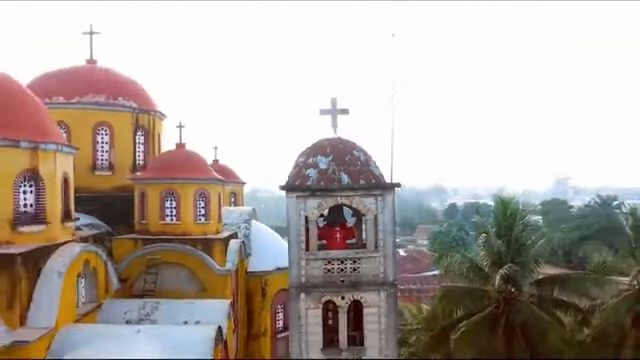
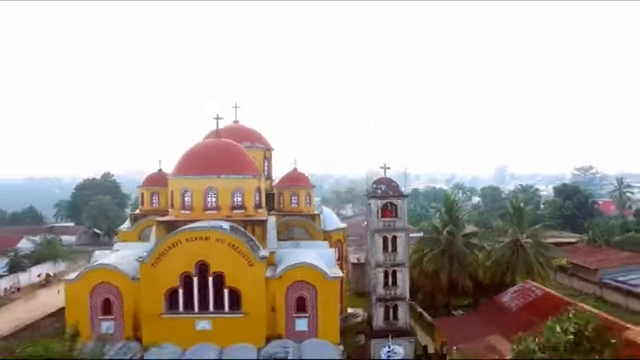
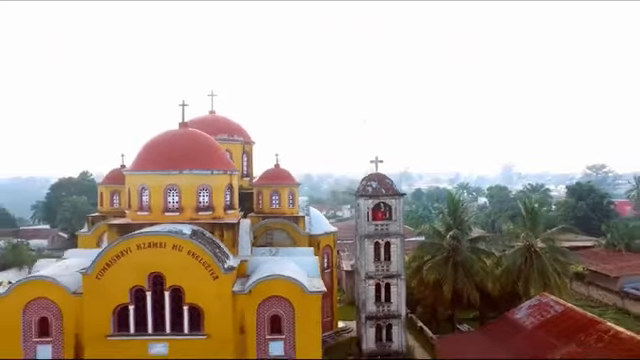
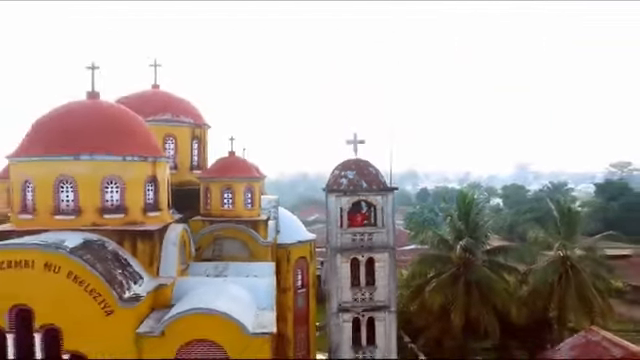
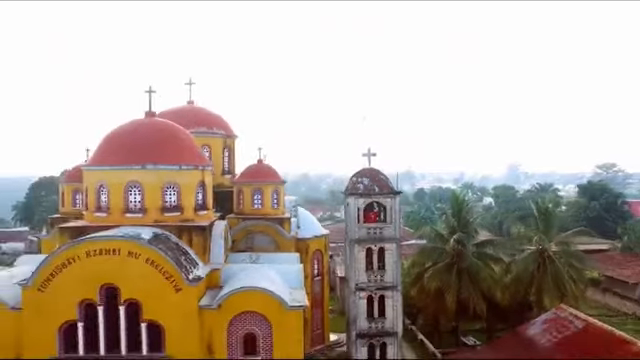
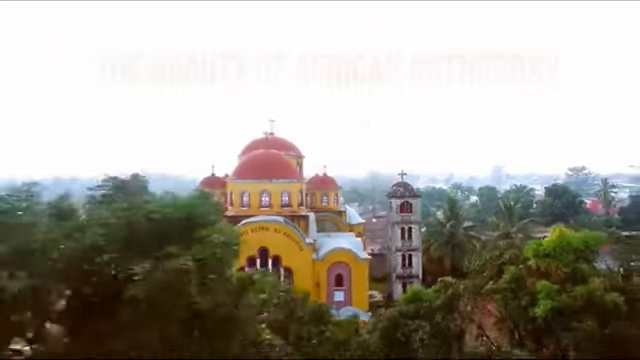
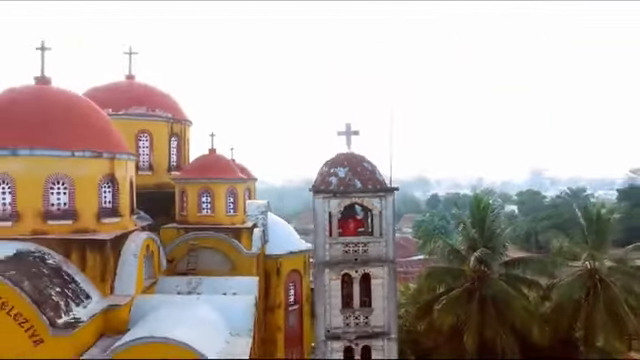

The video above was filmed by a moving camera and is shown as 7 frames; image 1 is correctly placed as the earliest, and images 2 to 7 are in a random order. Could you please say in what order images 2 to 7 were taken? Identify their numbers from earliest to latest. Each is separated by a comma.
7, 4, 5, 3, 2, 6
